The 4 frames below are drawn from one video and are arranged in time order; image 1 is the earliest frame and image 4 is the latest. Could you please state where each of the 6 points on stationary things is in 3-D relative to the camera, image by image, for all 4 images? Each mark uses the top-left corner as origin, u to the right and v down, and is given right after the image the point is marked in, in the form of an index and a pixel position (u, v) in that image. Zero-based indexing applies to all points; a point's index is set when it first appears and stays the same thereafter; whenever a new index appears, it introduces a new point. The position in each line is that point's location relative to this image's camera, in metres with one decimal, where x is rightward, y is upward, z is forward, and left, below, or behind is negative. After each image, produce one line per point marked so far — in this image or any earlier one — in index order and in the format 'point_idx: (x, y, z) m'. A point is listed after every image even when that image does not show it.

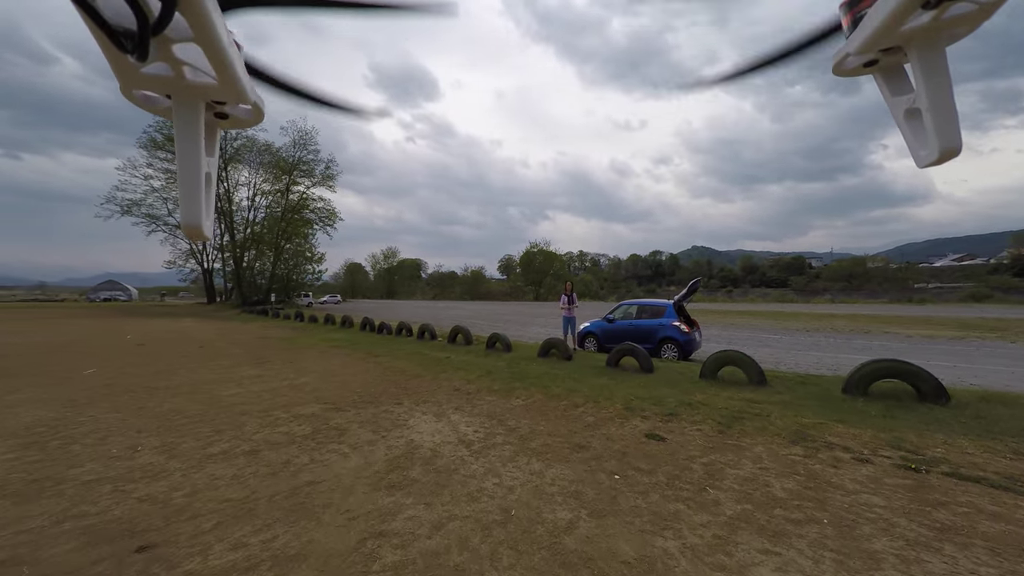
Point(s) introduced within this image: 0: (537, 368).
0: (+0.7, -2.3, +10.0) m
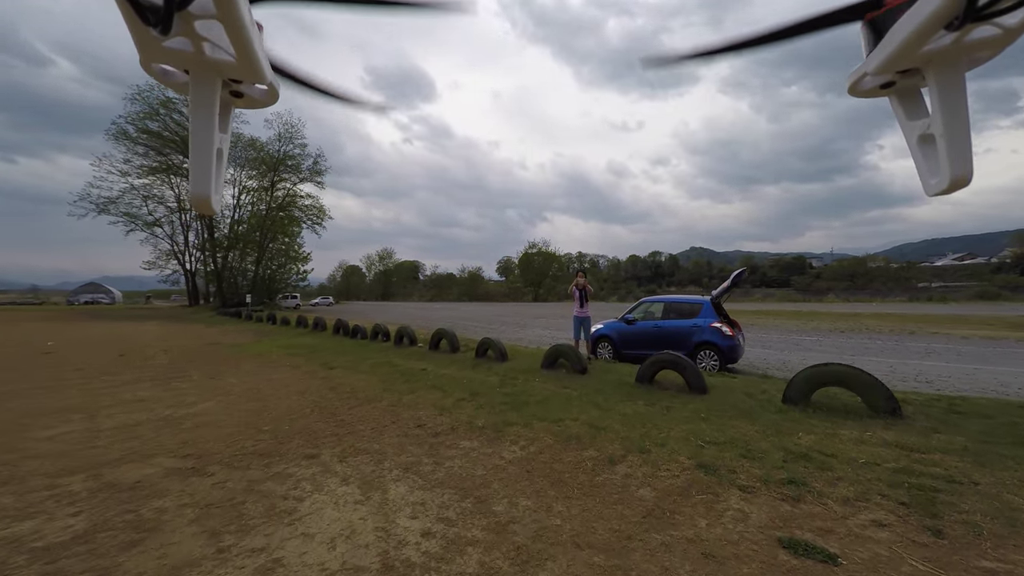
0: (+0.6, -2.1, +7.3) m
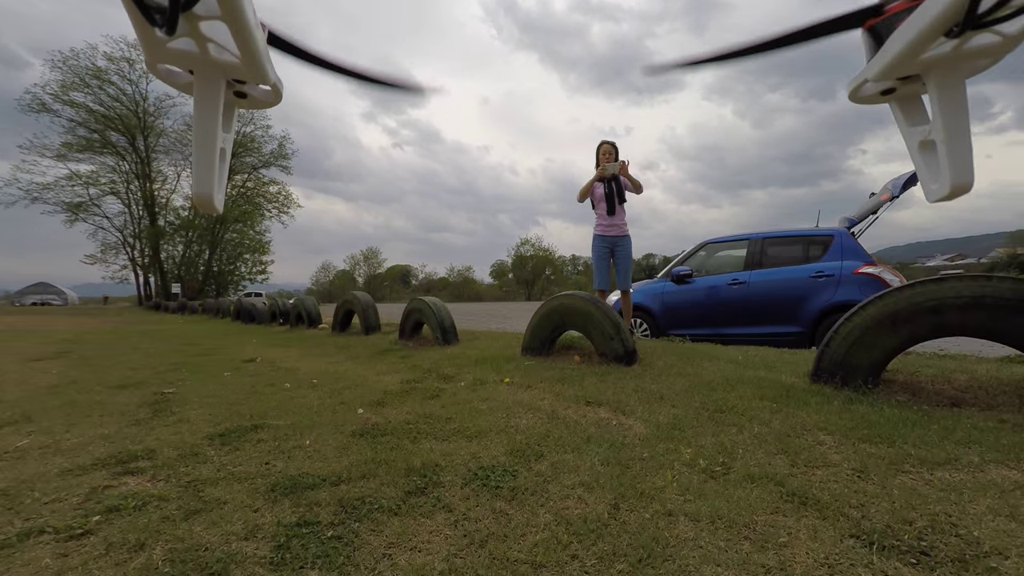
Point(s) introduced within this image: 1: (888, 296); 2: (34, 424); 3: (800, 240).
0: (0.0, -0.8, +2.3) m
1: (+2.2, 0.0, +2.1) m
2: (-2.6, -0.8, +2.0) m
3: (+4.5, +0.8, +5.5) m
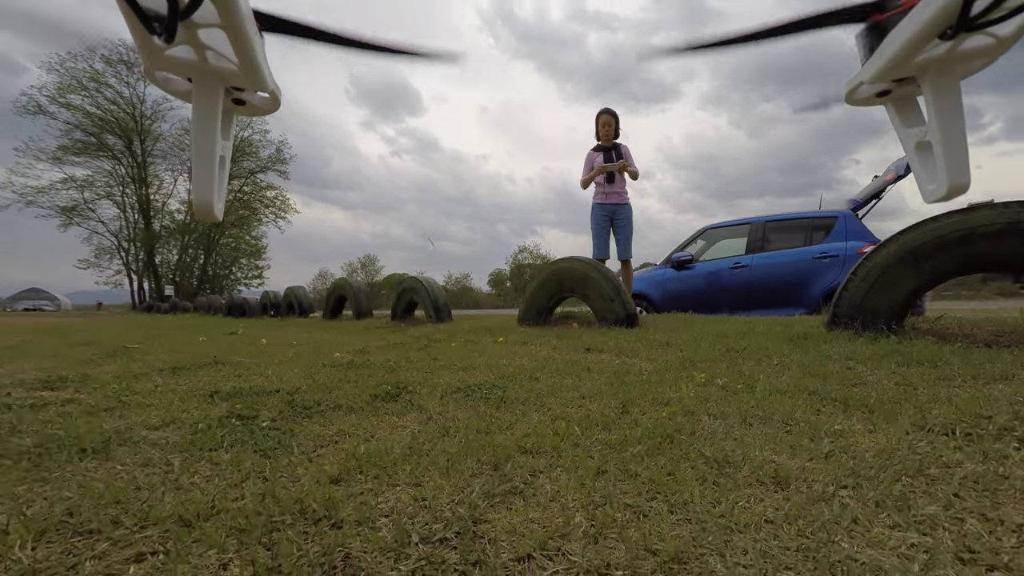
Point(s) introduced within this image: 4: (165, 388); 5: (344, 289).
0: (0.0, -0.4, +2.2) m
1: (+2.1, +0.3, +1.9) m
2: (-2.6, -0.4, +1.8) m
3: (+4.4, +1.0, +5.4) m
4: (-1.6, -0.4, +1.7) m
5: (-3.0, 0.0, +6.1) m
